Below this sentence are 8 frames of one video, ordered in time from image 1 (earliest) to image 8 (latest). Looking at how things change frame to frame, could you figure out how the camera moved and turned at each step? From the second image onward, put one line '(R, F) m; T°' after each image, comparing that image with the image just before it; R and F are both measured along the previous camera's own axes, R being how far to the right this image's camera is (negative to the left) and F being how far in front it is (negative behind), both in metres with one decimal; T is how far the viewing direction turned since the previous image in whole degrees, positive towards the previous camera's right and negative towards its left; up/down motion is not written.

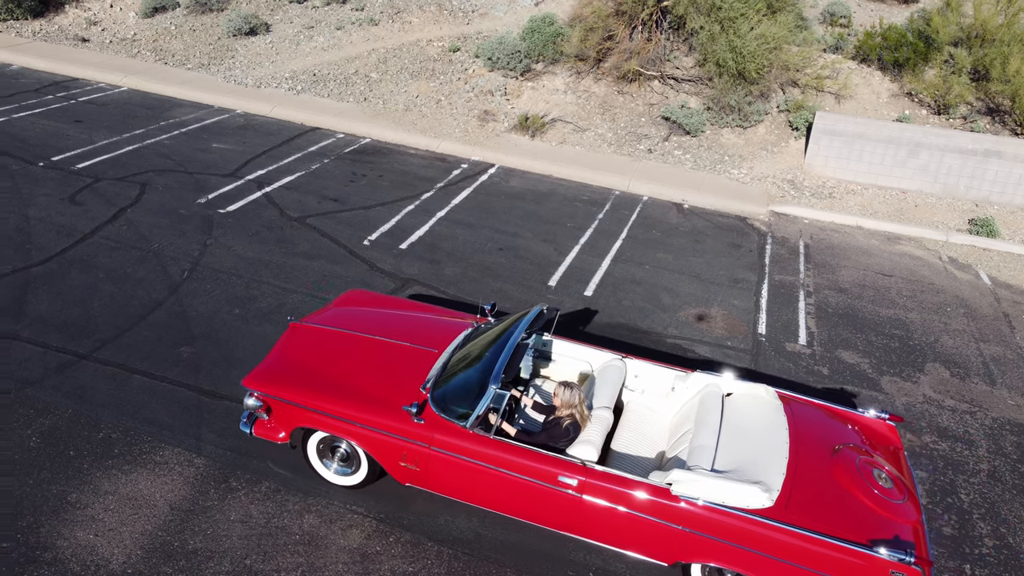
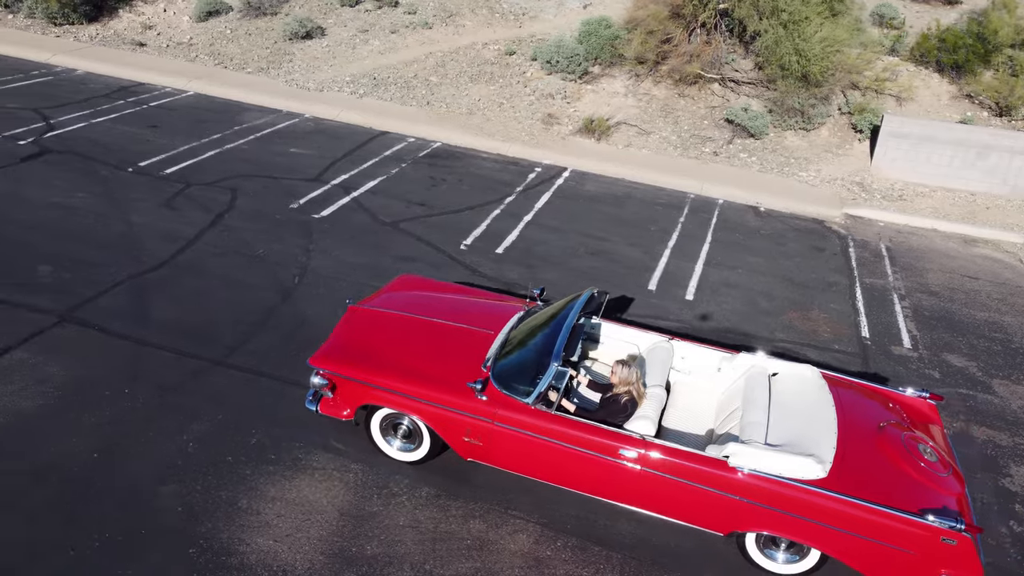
(-1.3, -0.1) m; 0°
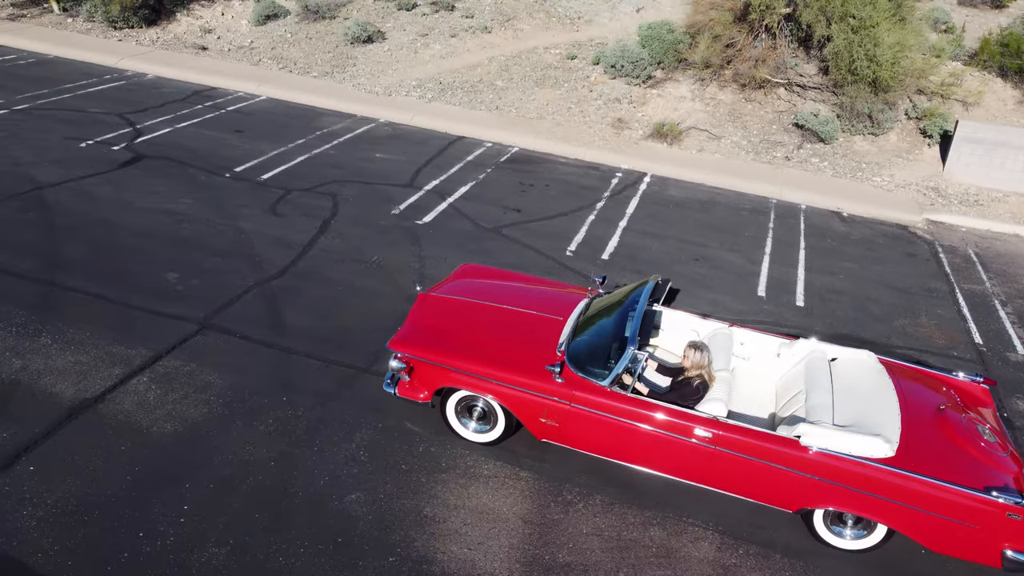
(-1.5, -0.1) m; 0°
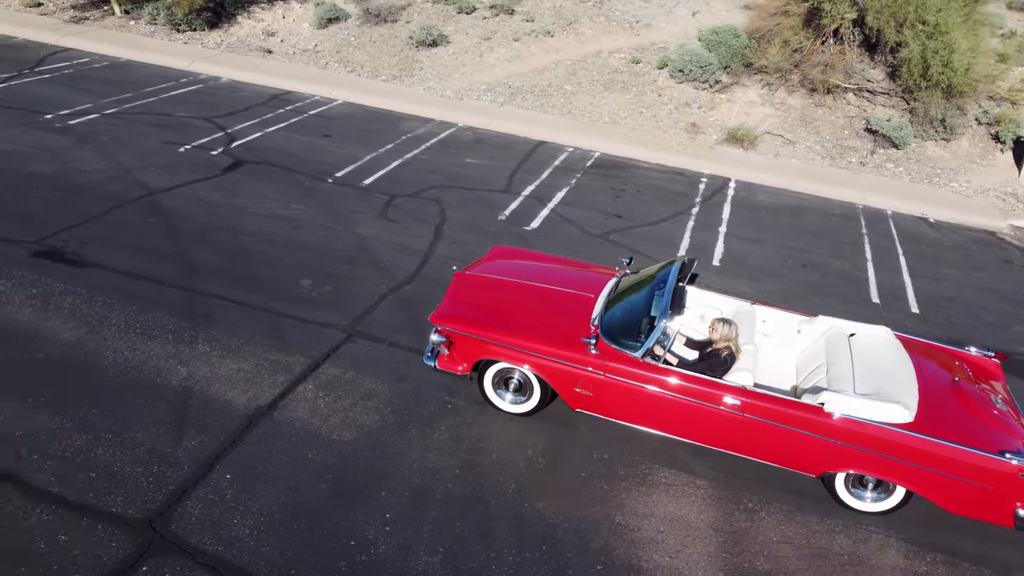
(-1.6, -0.1) m; 0°
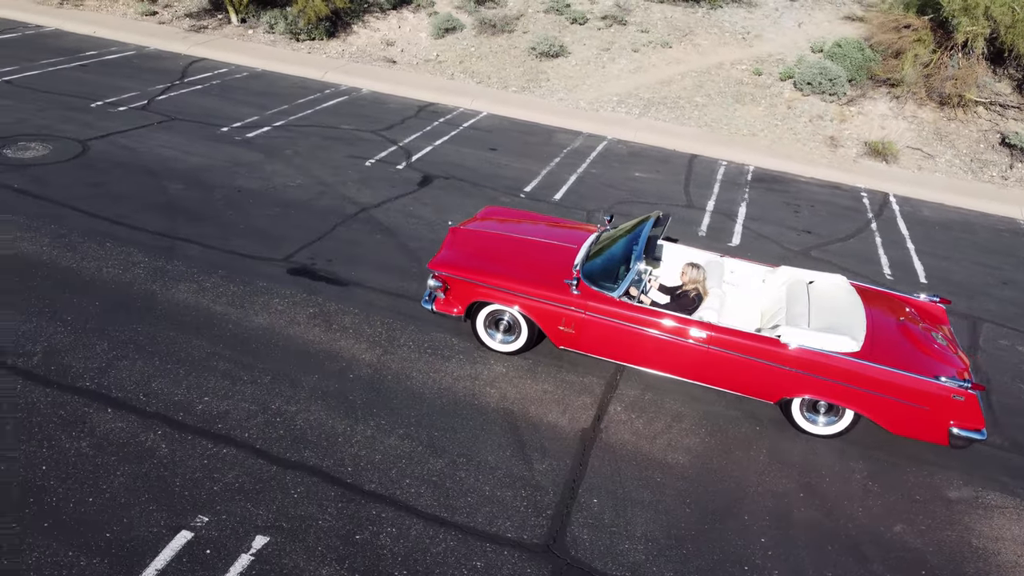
(-3.1, -0.1) m; 0°
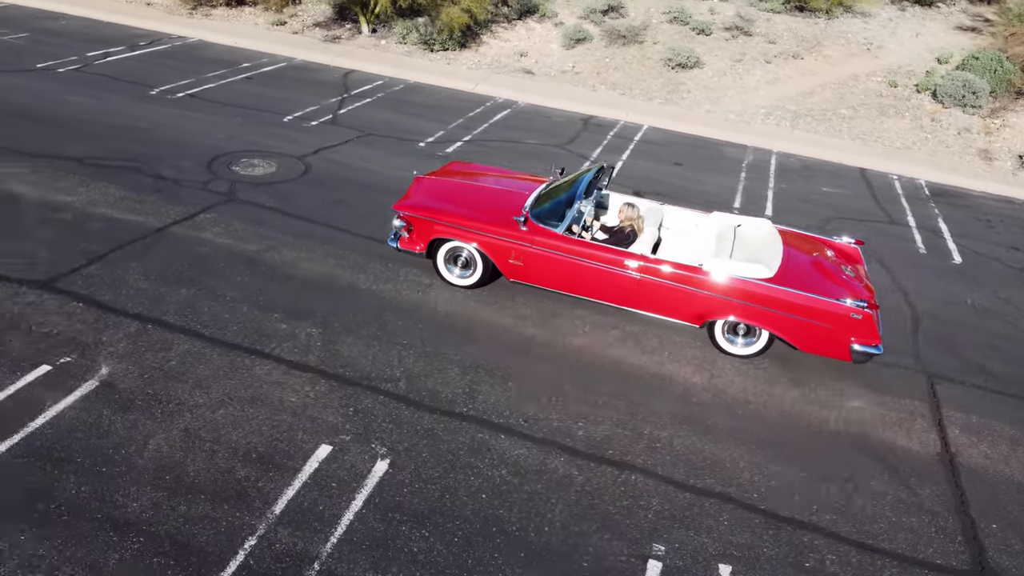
(-3.5, -0.1) m; 0°
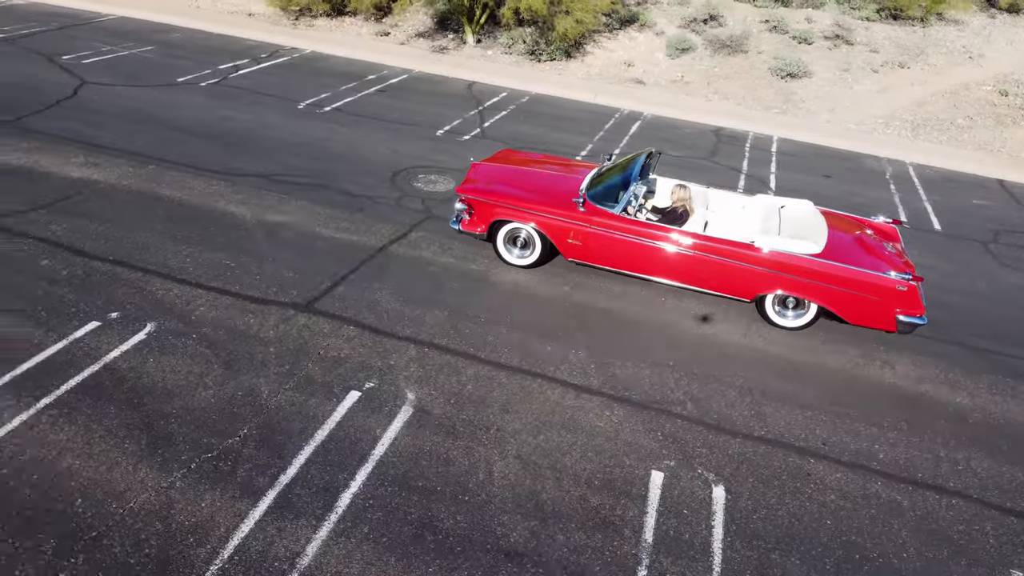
(-2.8, 0.0) m; 0°
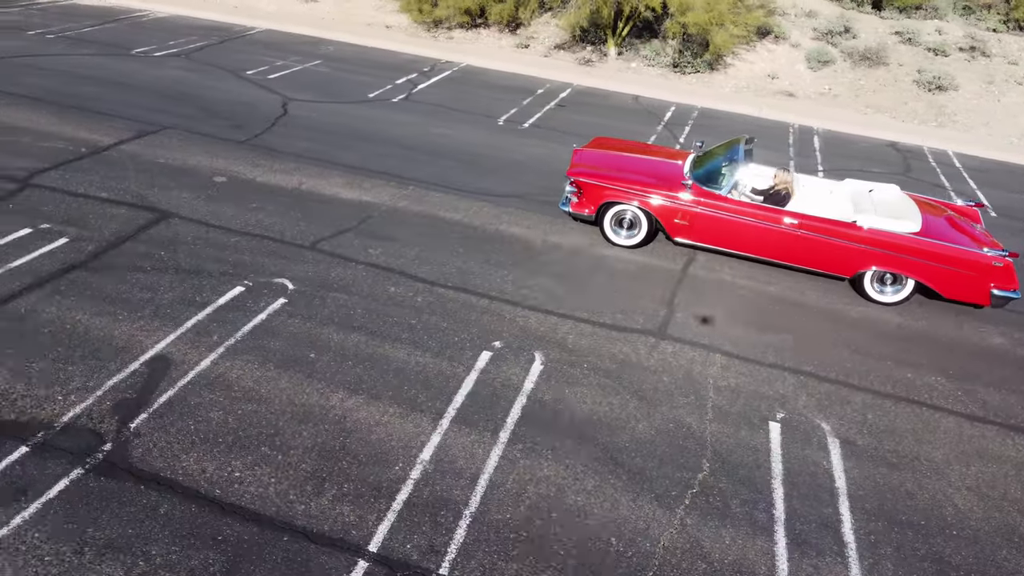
(-3.9, 0.0) m; 0°
